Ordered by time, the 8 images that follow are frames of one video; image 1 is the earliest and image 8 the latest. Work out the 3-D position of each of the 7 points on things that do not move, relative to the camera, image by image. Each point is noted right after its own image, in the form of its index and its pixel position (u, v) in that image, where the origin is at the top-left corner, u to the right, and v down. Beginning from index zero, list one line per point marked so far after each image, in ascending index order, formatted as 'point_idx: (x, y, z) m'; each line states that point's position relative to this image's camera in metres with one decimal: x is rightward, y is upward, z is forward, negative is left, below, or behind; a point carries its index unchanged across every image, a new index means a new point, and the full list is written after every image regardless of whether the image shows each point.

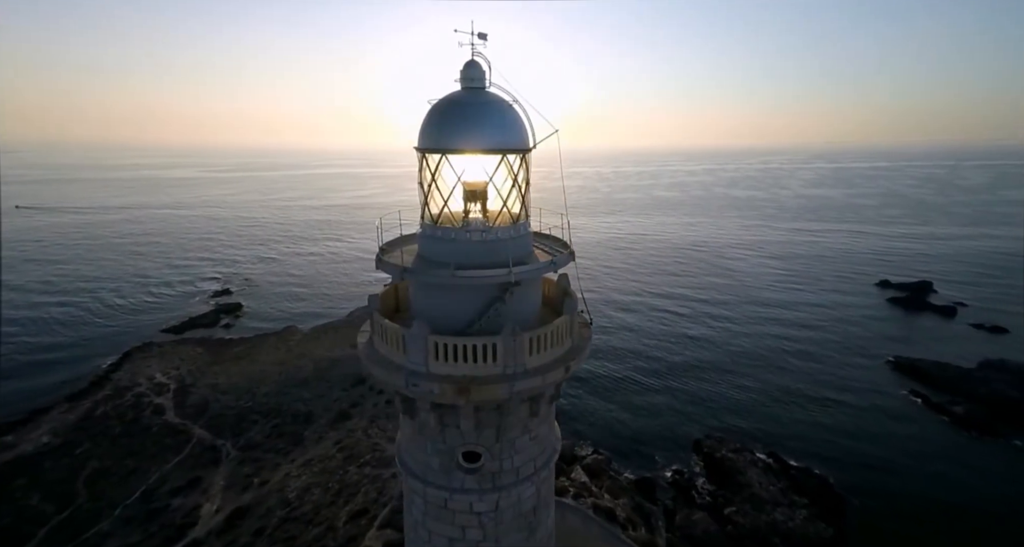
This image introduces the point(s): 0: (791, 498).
0: (+10.1, -7.9, +19.3) m
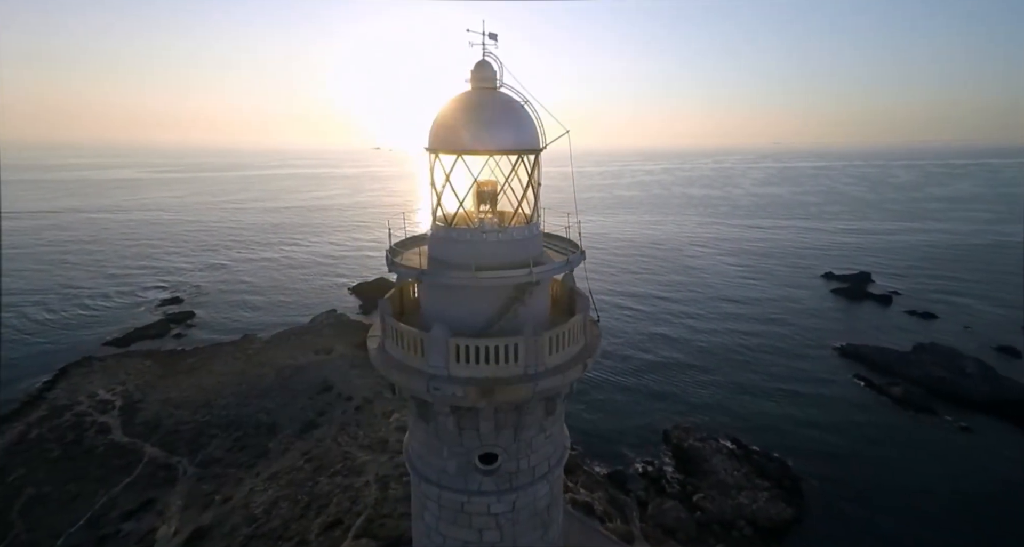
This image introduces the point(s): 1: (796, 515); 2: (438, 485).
0: (+9.2, -7.7, +20.5) m
1: (+10.1, -8.4, +19.4) m
2: (-1.3, -3.7, +9.8) m
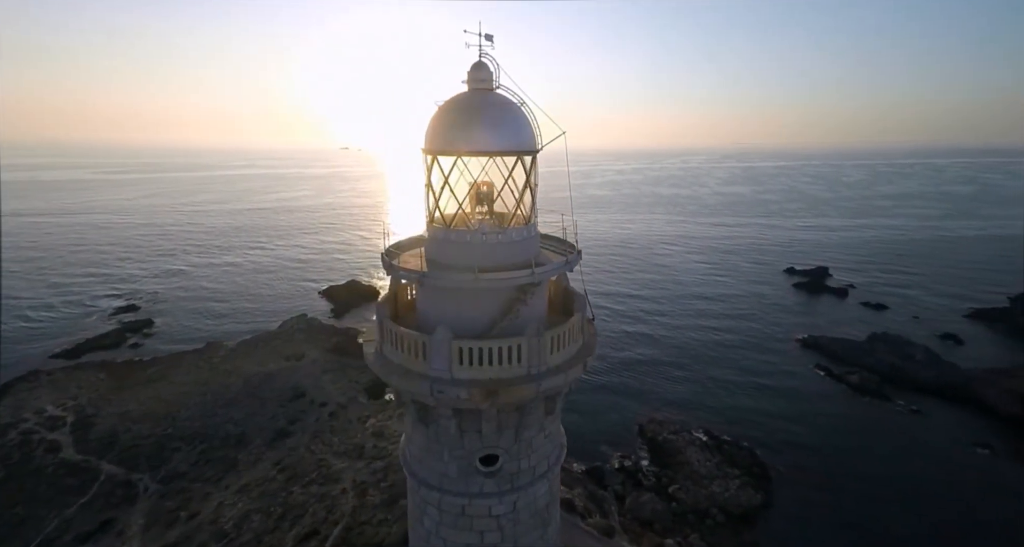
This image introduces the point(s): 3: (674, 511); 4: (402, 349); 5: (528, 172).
0: (+8.4, -7.6, +21.3) m
1: (+9.3, -8.3, +20.3) m
2: (-1.3, -3.8, +9.8) m
3: (+5.7, -8.2, +19.2) m
4: (-1.8, -1.3, +9.3) m
5: (+0.3, +1.7, +9.7) m
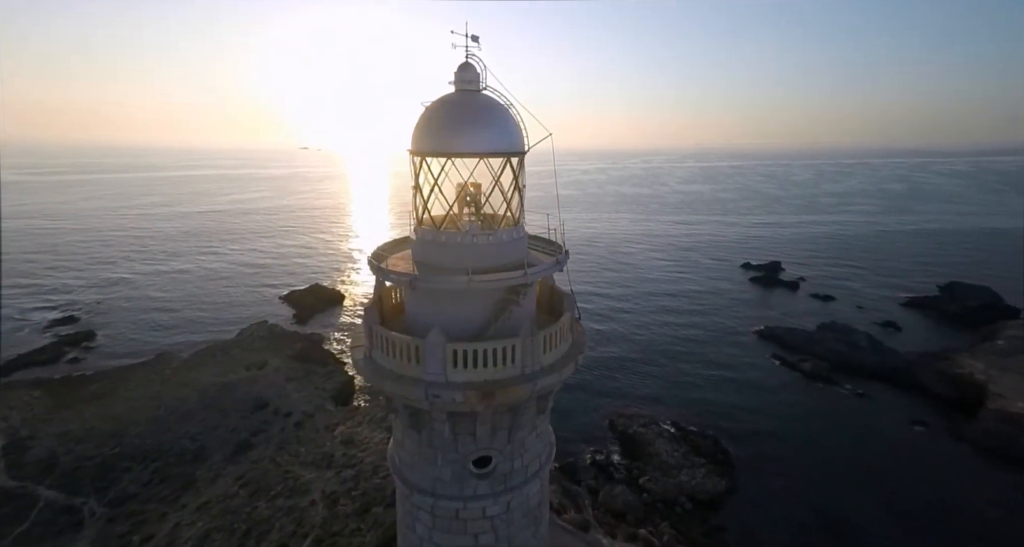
0: (+7.2, -7.4, +22.1) m
1: (+8.3, -8.1, +21.1) m
2: (-1.4, -3.8, +9.7) m
3: (+4.8, -8.1, +19.8) m
4: (-2.0, -1.3, +9.2) m
5: (+0.1, +1.7, +9.7) m
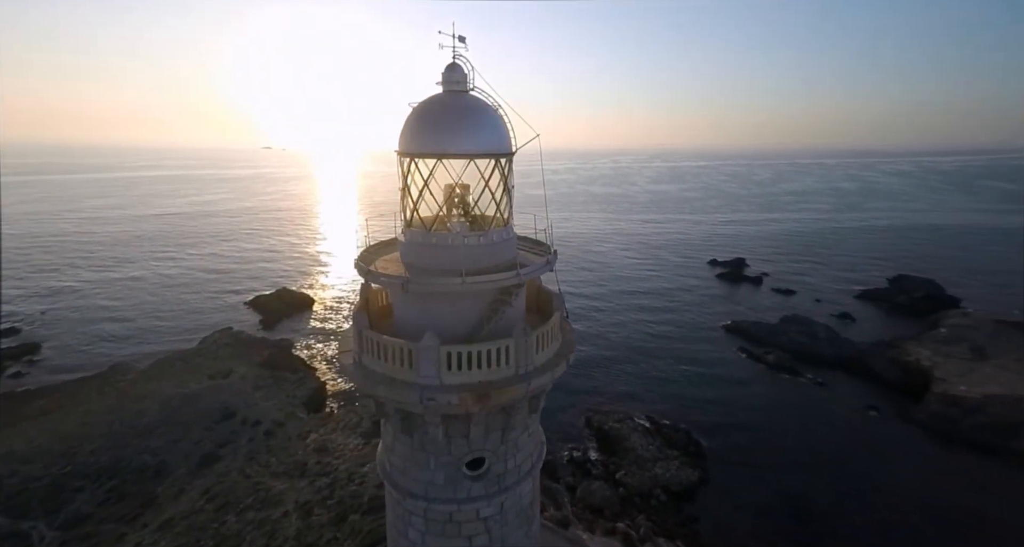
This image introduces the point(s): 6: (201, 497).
0: (+6.2, -7.3, +22.6) m
1: (+7.3, -8.0, +21.8) m
2: (-1.5, -3.8, +9.6) m
3: (+3.9, -8.0, +20.1) m
4: (-2.1, -1.4, +9.0) m
5: (-0.1, +1.7, +9.7) m
6: (-11.2, -7.9, +19.8) m
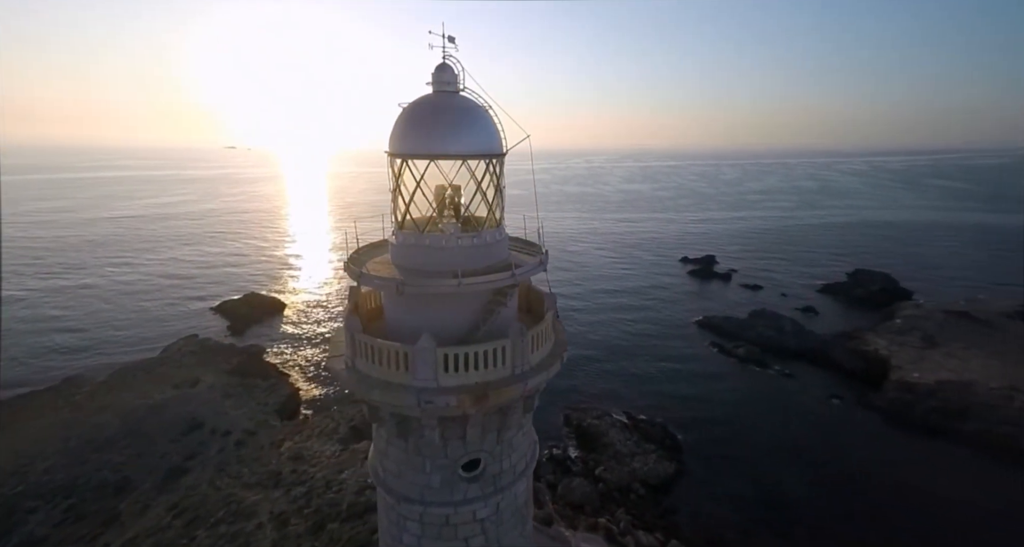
0: (+5.2, -7.2, +23.0) m
1: (+6.5, -7.9, +22.3) m
2: (-1.6, -3.9, +9.5) m
3: (+3.2, -8.0, +20.4) m
4: (-2.1, -1.4, +8.9) m
5: (-0.3, +1.7, +9.7) m
6: (-11.8, -8.1, +19.1) m
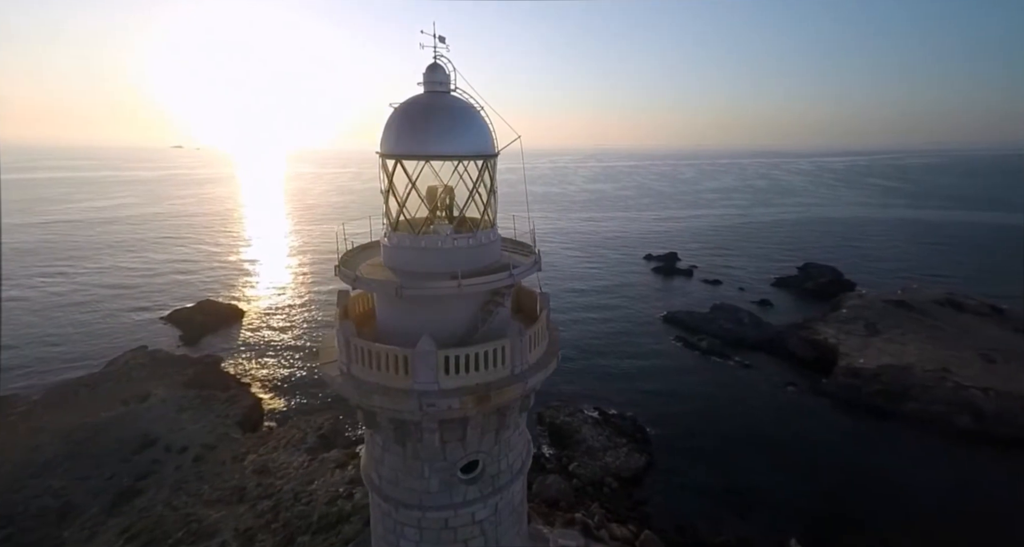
0: (+4.0, -7.1, +23.5) m
1: (+5.3, -7.7, +22.8) m
2: (-1.6, -3.9, +9.3) m
3: (+2.3, -7.9, +20.6) m
4: (-2.1, -1.5, +8.7) m
5: (-0.5, +1.7, +9.7) m
6: (-12.6, -8.4, +17.9) m
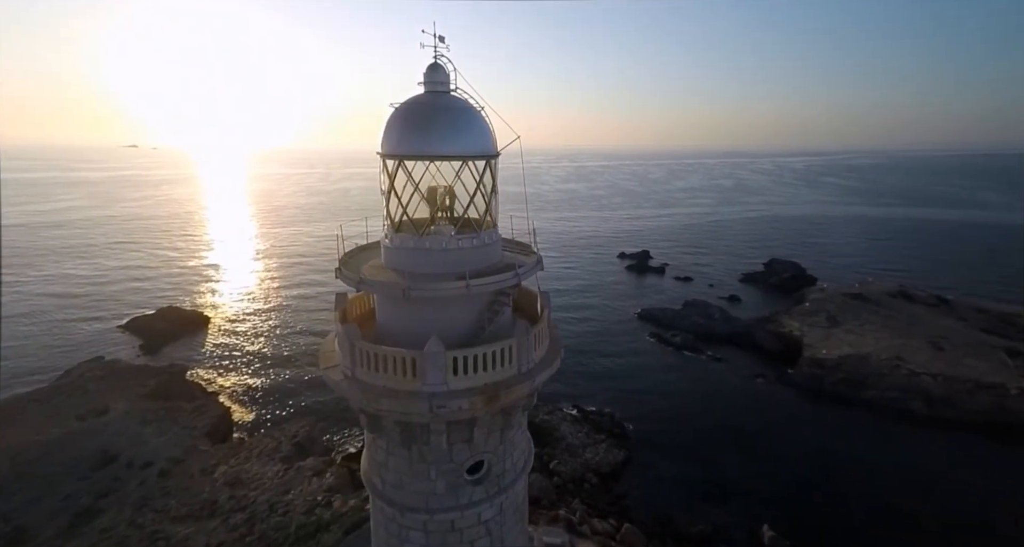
0: (+3.0, -7.1, +23.7) m
1: (+4.4, -7.7, +23.2) m
2: (-1.4, -3.9, +9.2) m
3: (+1.5, -7.9, +20.8) m
4: (-2.0, -1.5, +8.5) m
5: (-0.5, +1.7, +9.6) m
6: (-13.0, -8.6, +16.9) m
